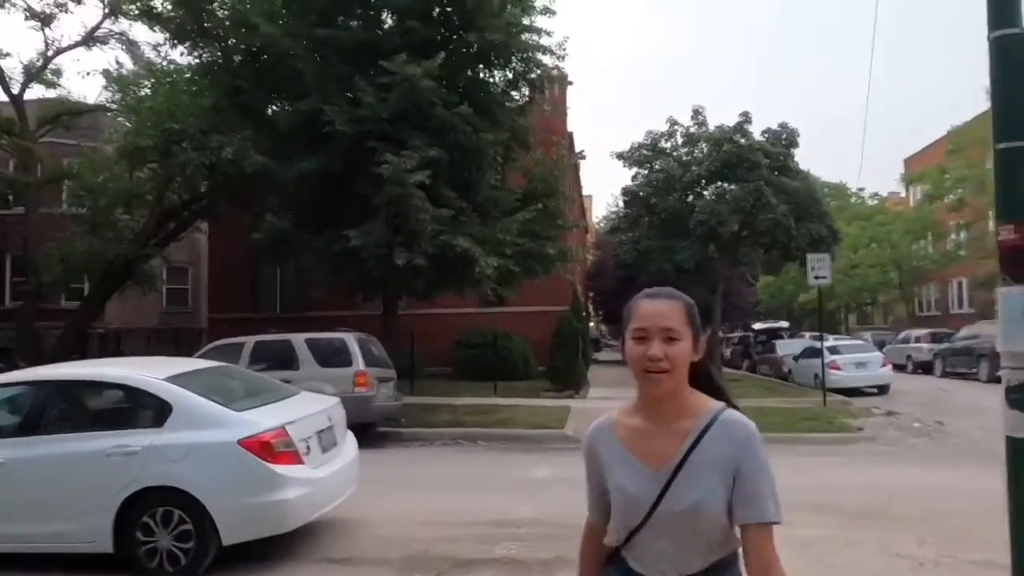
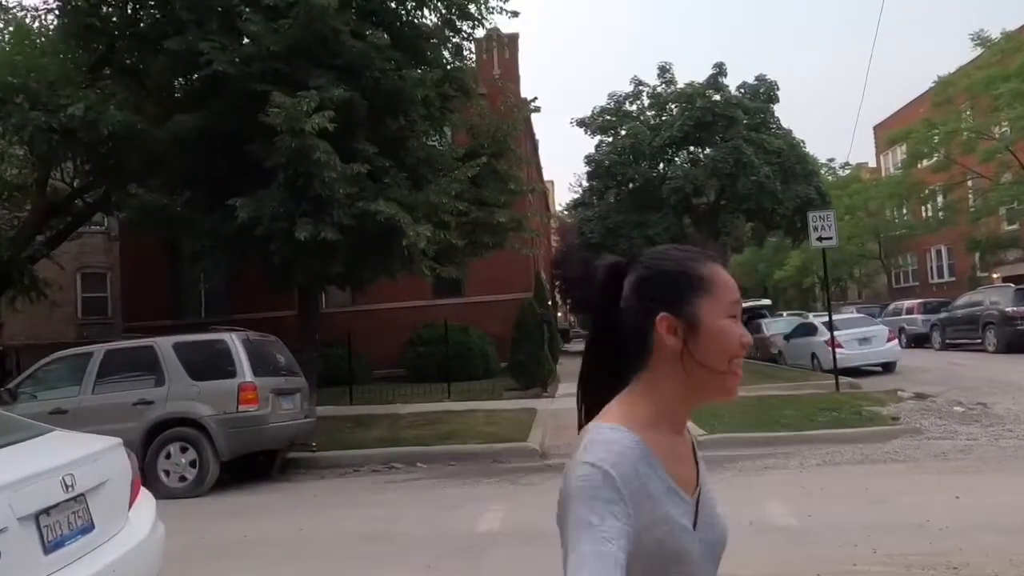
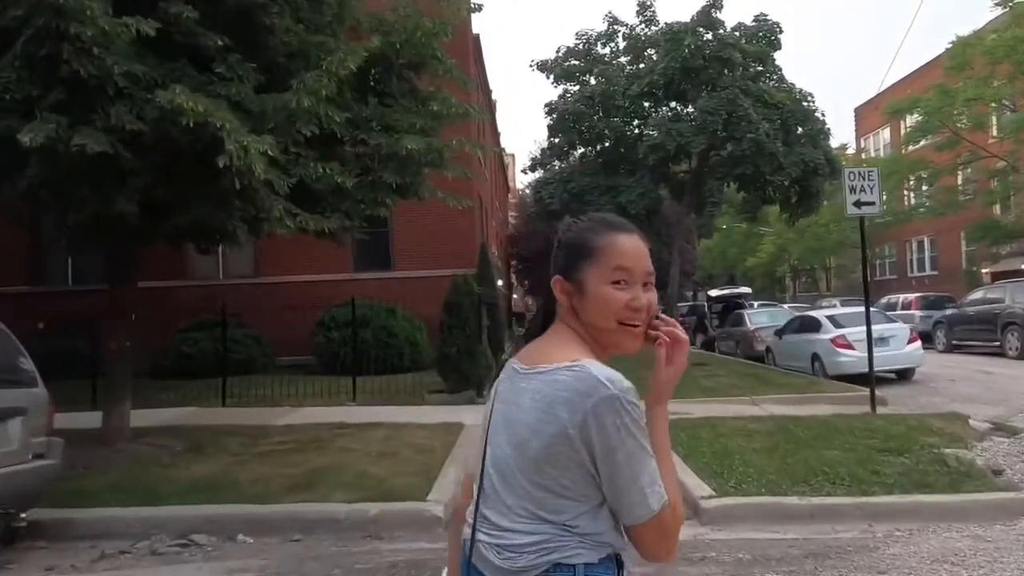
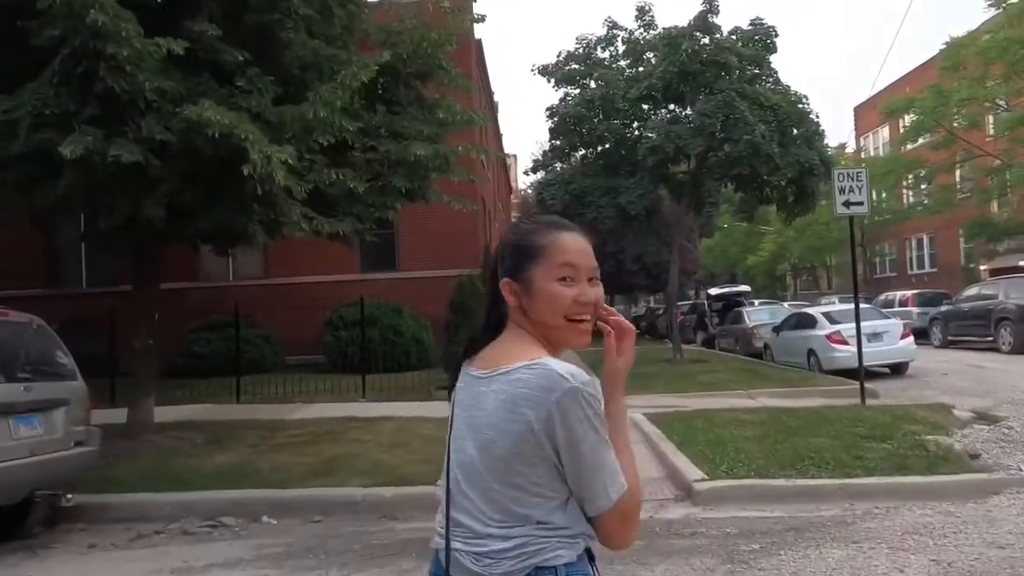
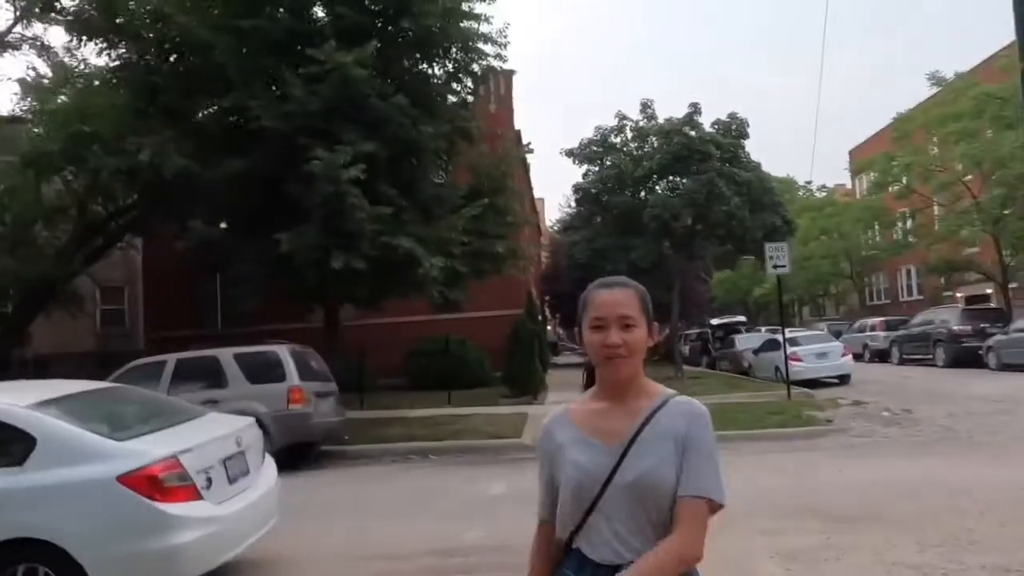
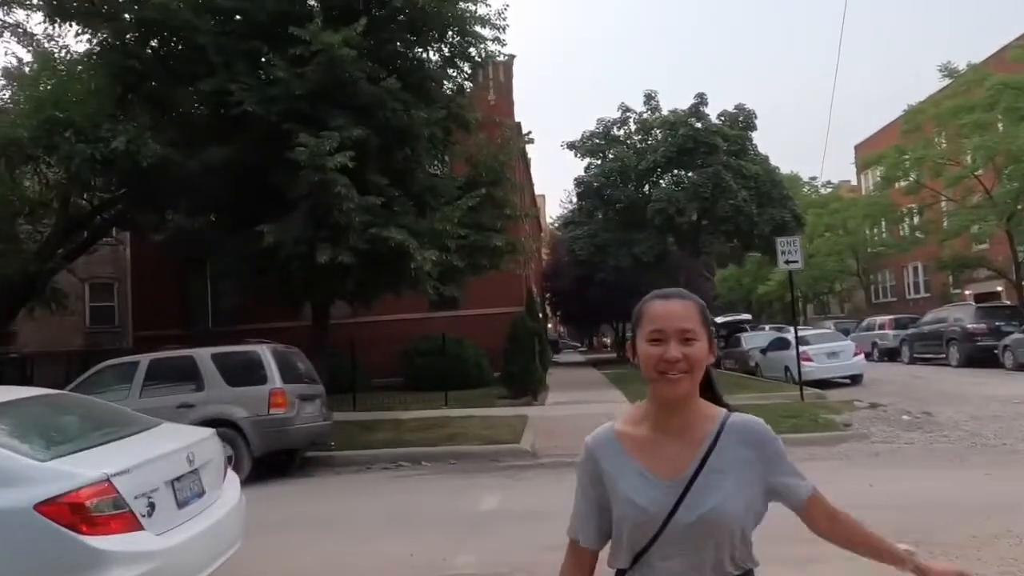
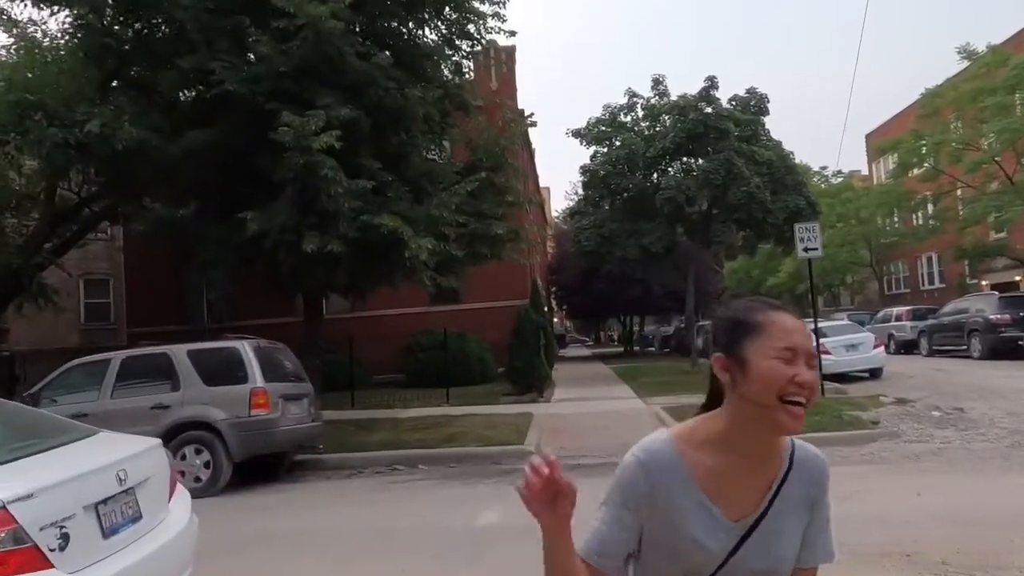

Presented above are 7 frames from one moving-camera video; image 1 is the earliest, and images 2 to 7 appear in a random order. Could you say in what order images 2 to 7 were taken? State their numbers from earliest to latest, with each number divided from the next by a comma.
5, 6, 7, 2, 4, 3
